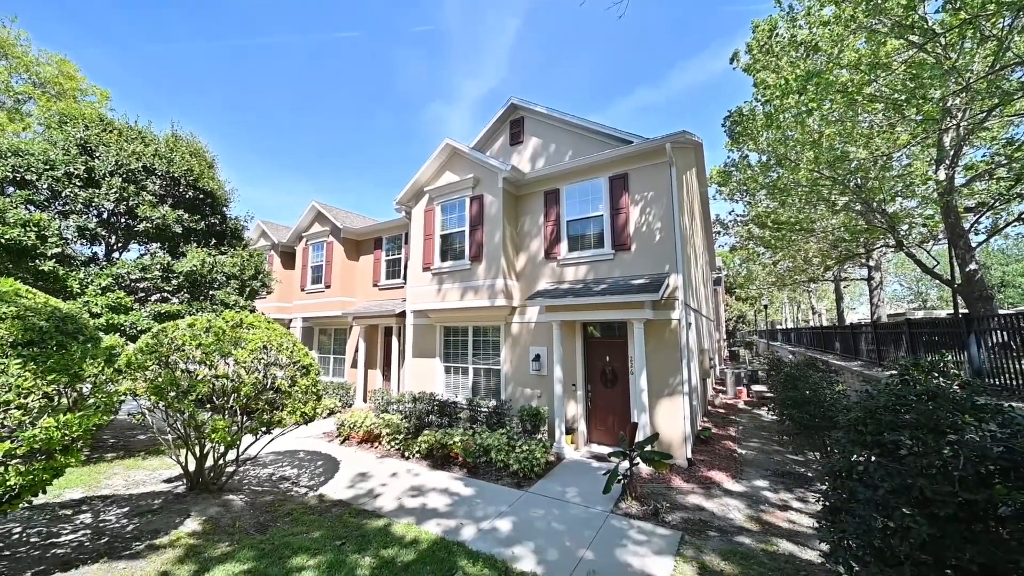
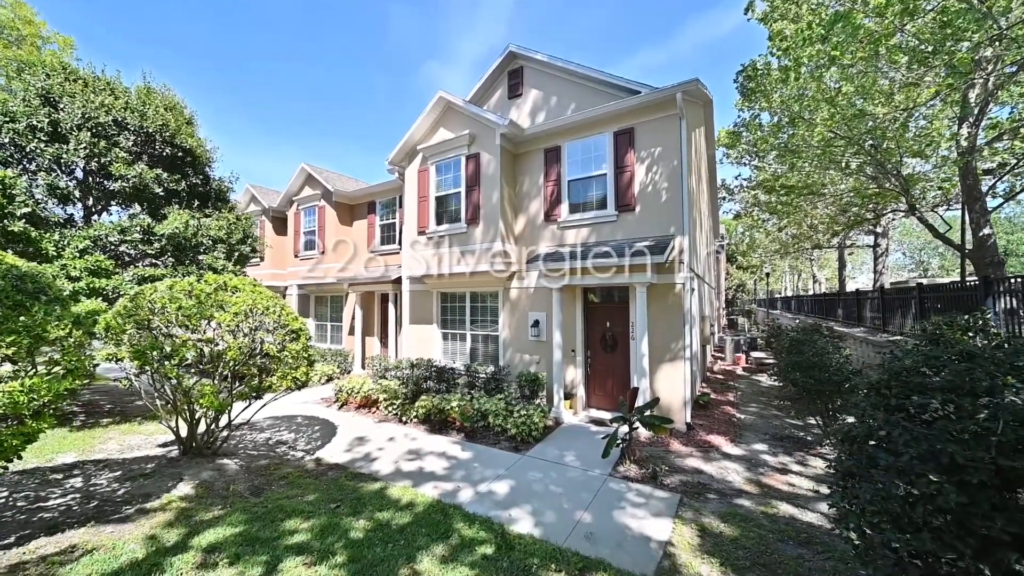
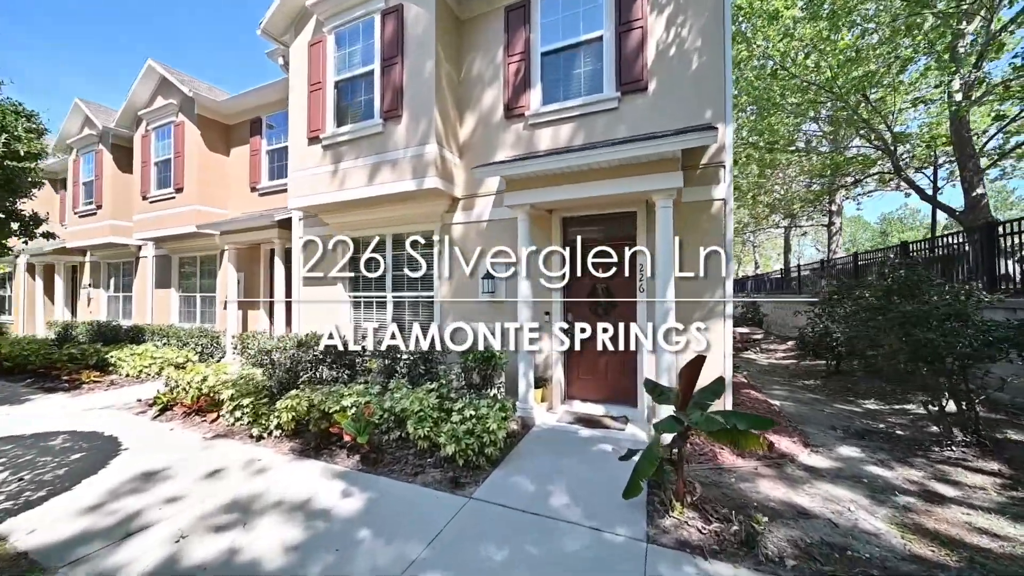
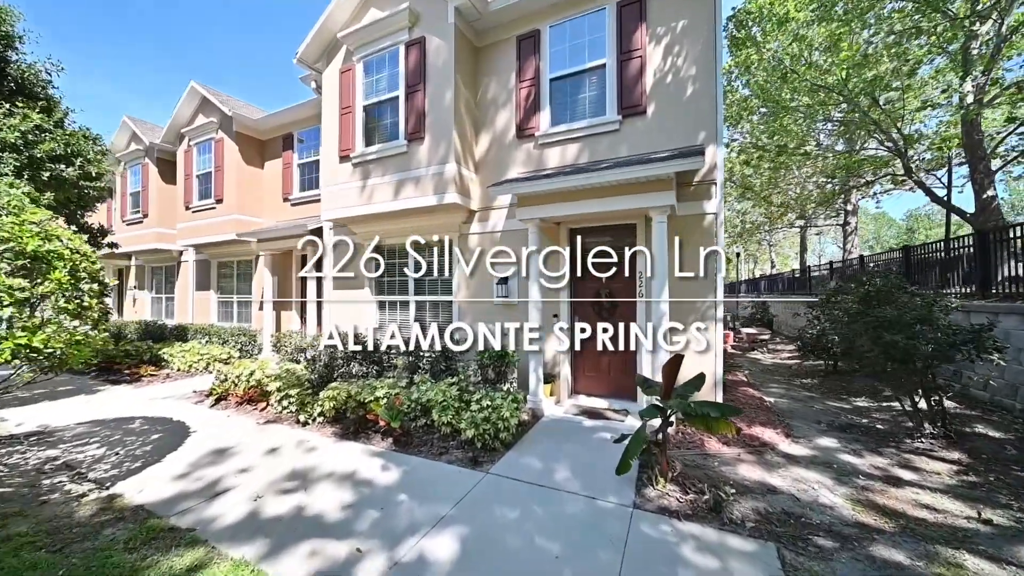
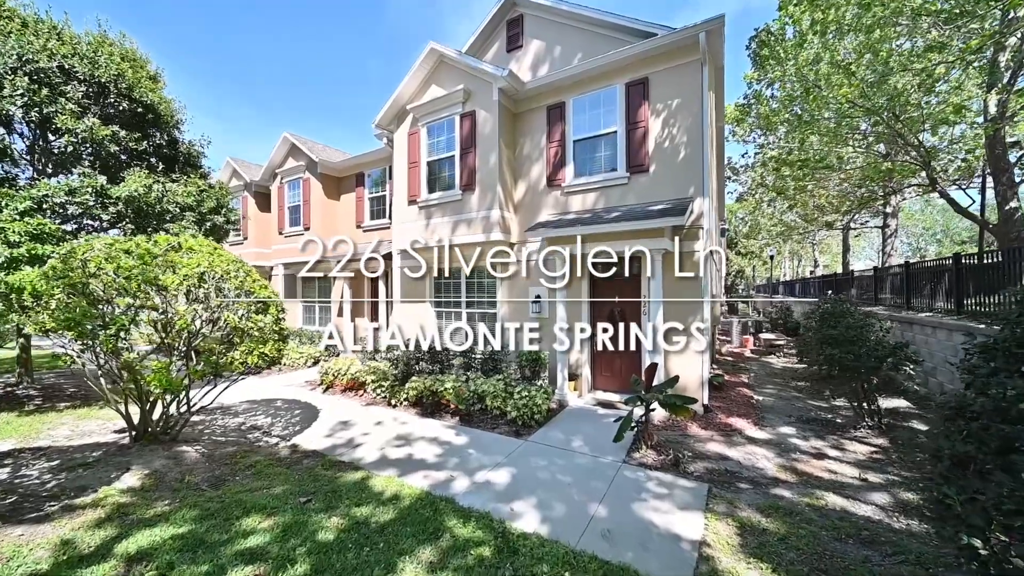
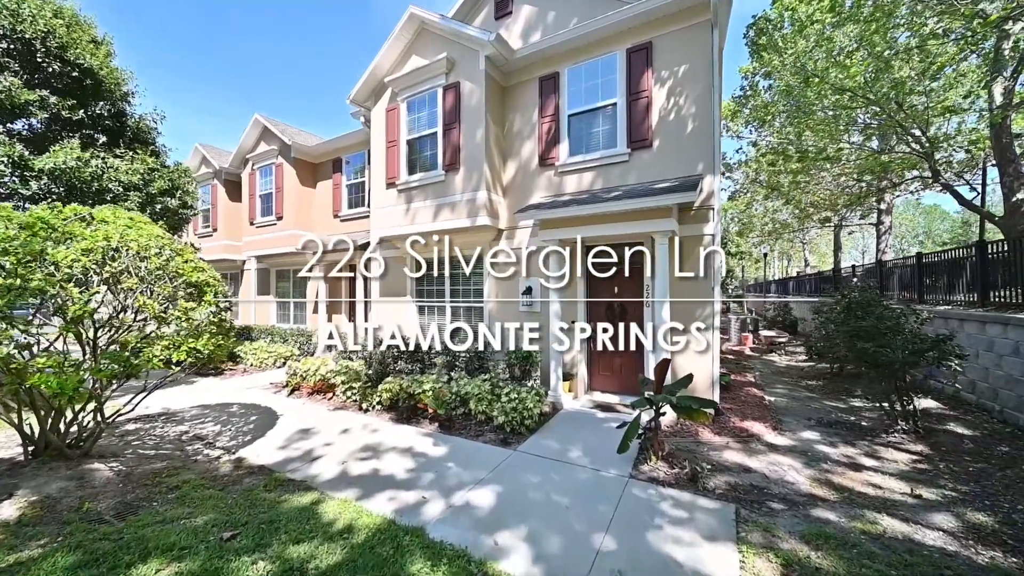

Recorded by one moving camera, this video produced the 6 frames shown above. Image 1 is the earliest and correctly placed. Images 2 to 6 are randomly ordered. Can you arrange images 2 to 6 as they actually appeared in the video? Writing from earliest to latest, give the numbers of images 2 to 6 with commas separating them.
2, 5, 6, 4, 3
